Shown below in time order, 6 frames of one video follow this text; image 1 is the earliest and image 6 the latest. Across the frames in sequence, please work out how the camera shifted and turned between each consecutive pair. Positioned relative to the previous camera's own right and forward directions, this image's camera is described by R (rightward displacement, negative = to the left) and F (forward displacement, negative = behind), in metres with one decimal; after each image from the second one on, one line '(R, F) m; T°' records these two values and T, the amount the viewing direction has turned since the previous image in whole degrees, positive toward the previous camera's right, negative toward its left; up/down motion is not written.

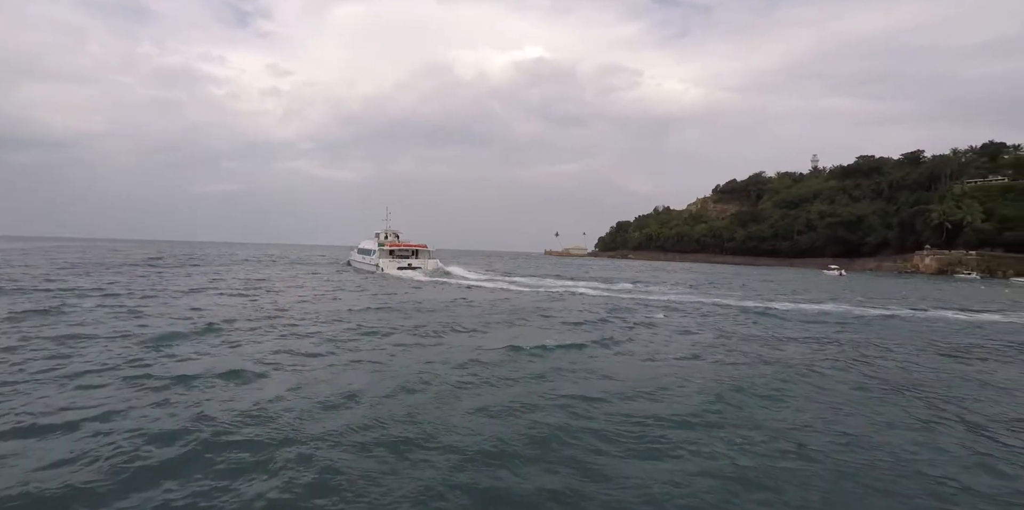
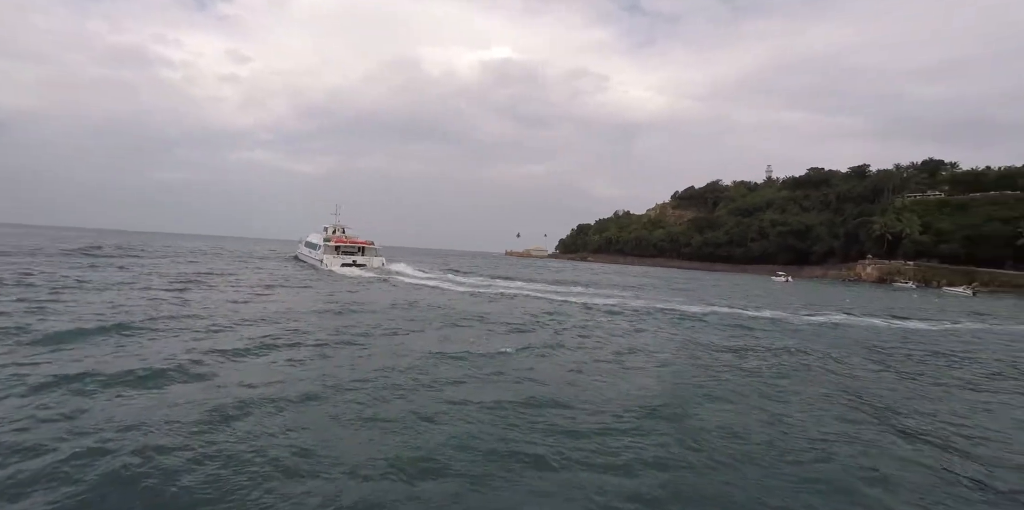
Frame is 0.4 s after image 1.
(-4.3, -1.5) m; +5°
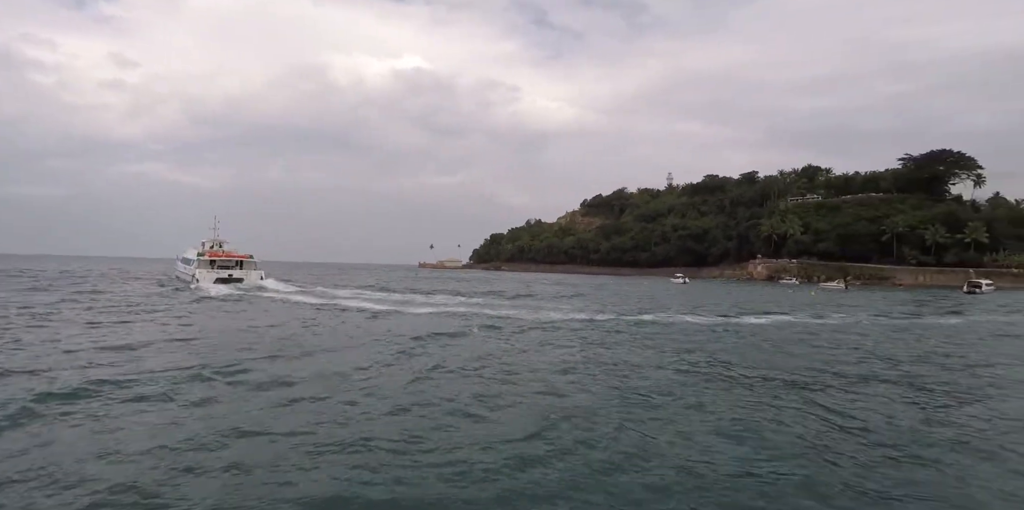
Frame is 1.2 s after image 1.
(+1.9, +0.3) m; +8°
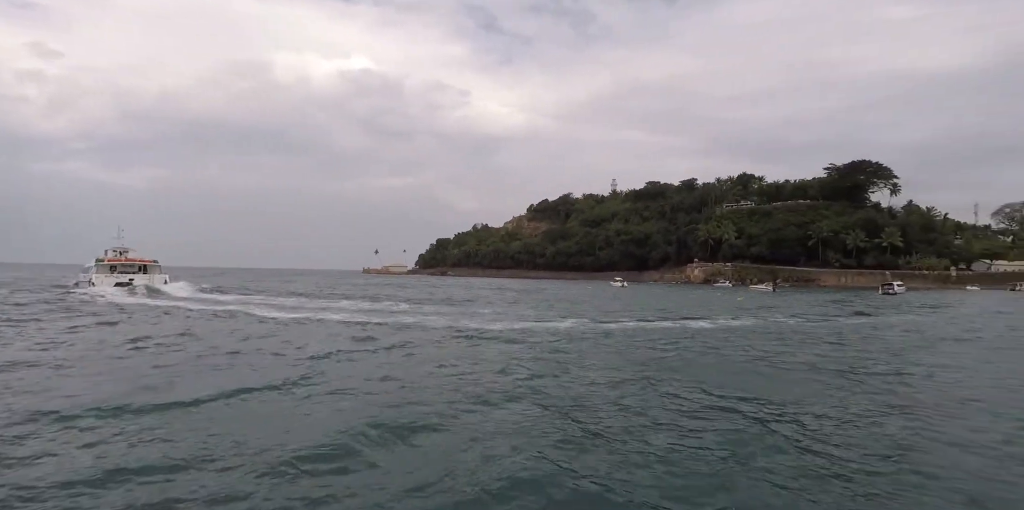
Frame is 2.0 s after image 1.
(+1.4, 0.0) m; +5°
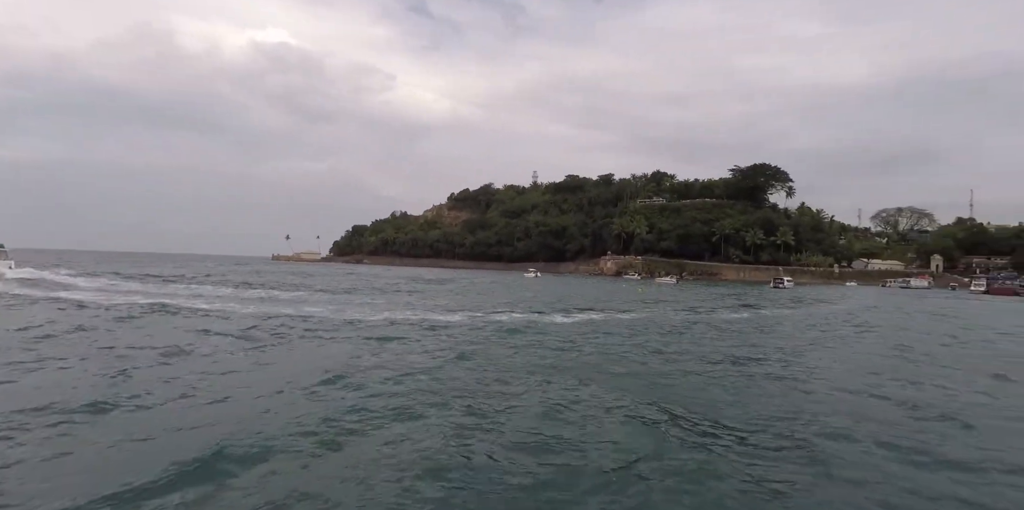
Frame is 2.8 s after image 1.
(-0.6, -0.8) m; +8°
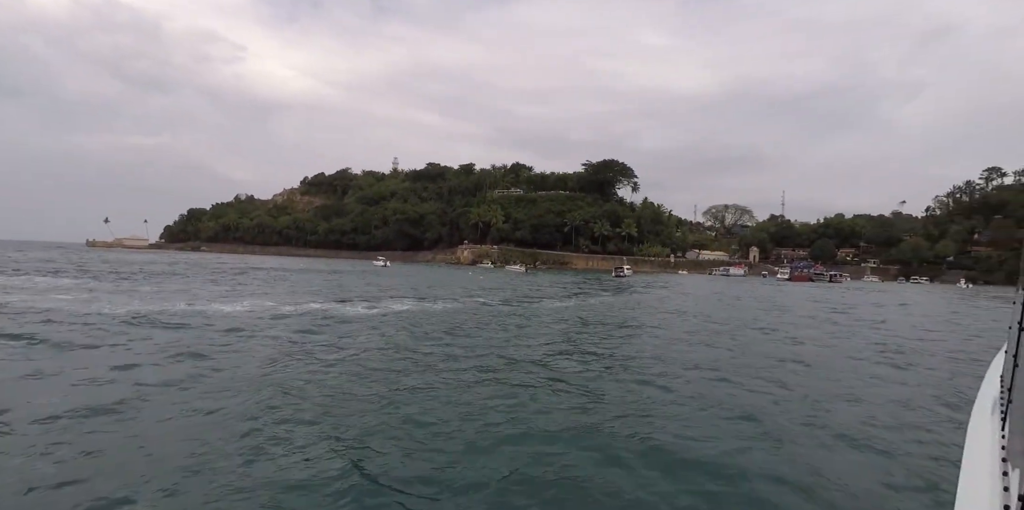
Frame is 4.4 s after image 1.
(+1.9, +1.2) m; +13°
